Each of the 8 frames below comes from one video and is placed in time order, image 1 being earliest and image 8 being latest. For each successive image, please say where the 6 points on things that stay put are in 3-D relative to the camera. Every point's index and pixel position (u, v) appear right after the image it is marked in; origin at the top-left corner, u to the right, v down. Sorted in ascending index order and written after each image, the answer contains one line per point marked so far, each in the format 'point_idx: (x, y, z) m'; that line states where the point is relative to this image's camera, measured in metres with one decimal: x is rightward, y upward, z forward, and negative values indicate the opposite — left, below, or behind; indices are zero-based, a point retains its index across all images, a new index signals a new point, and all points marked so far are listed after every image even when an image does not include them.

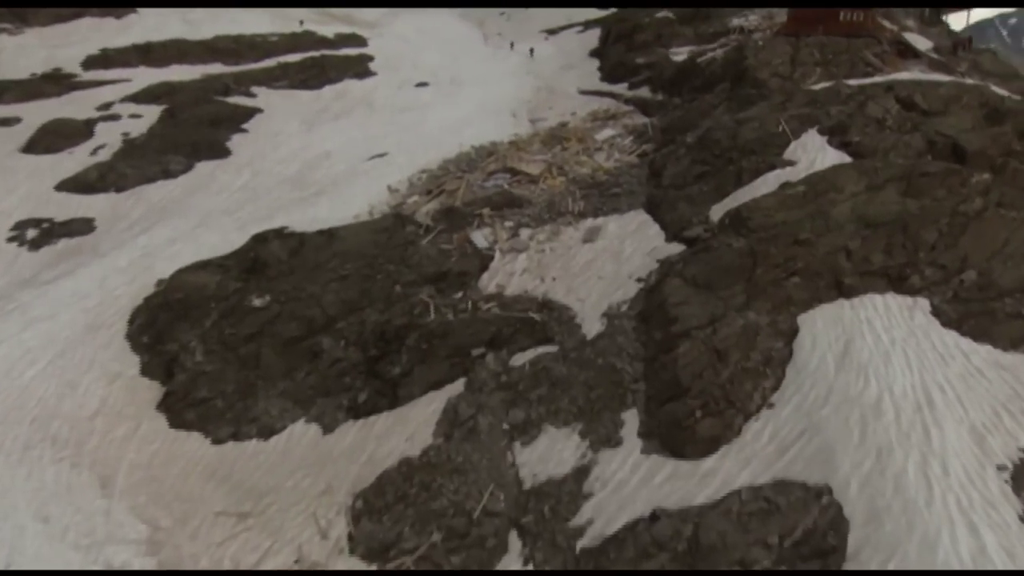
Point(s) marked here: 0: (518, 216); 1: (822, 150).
0: (+0.1, +1.6, +19.4) m
1: (+6.5, +2.9, +18.4) m
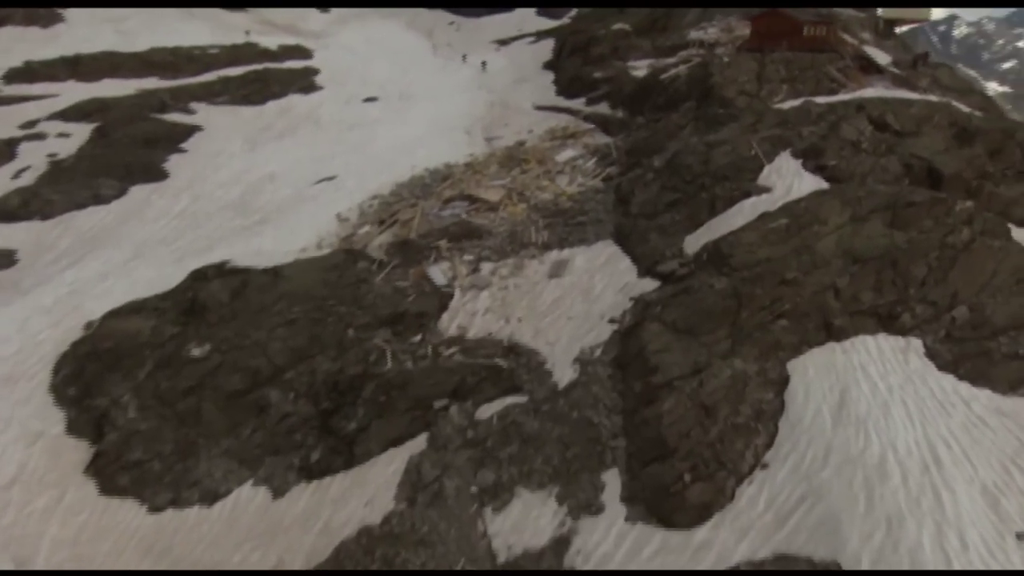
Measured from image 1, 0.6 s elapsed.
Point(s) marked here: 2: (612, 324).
0: (-0.7, +0.9, +18.2) m
1: (+5.7, +2.2, +17.6) m
2: (+1.7, -0.6, +15.3) m
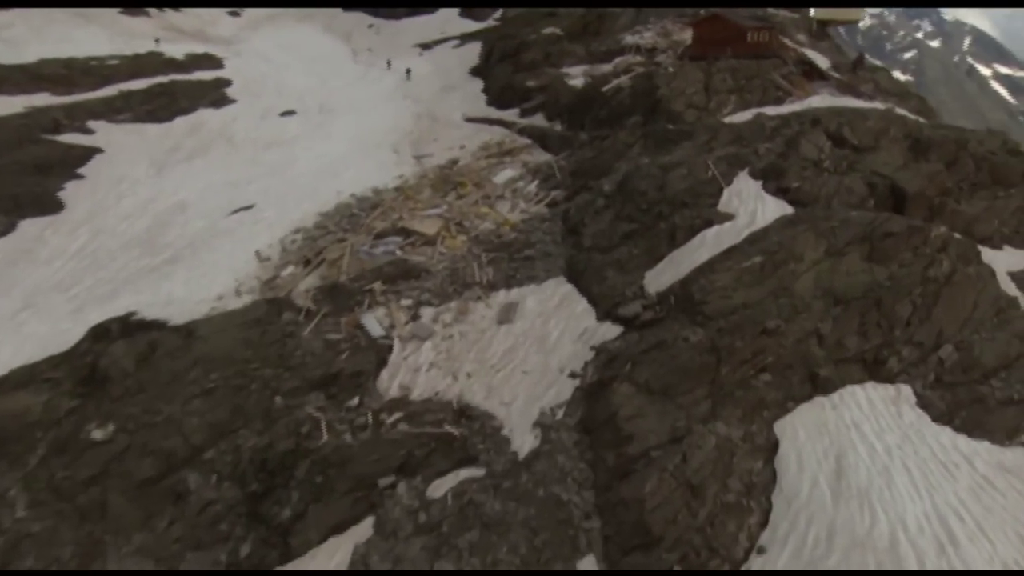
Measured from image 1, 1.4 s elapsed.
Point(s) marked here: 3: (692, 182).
0: (-1.8, 0.0, +16.5) m
1: (+4.6, +1.6, +16.3) m
2: (+1.0, -1.4, +13.7) m
3: (+3.4, +2.0, +16.7) m
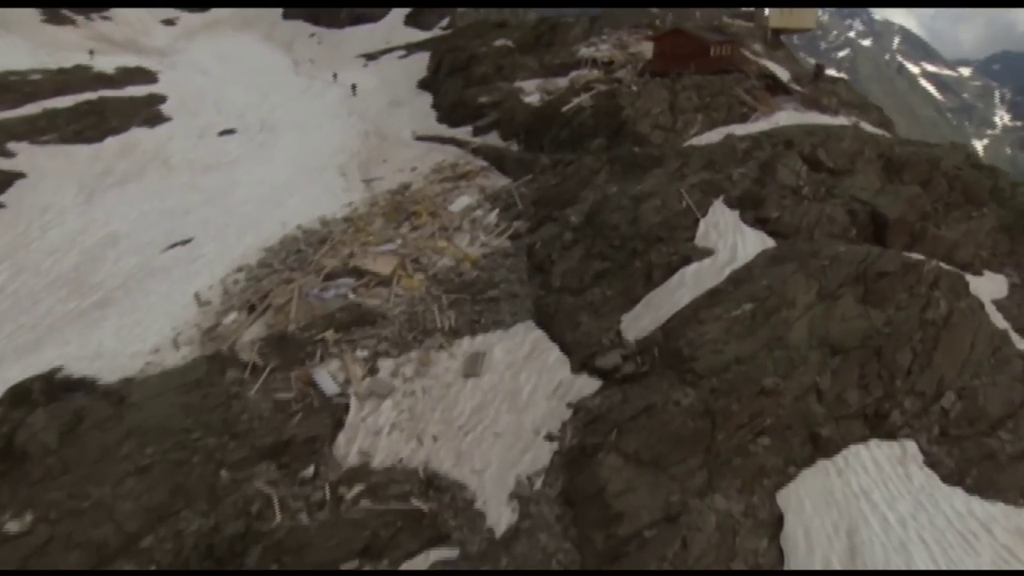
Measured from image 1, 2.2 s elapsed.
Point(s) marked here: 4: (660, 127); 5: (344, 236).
0: (-2.4, -0.9, +15.1) m
1: (+4.0, +0.9, +15.4) m
2: (+0.6, -2.2, +12.6) m
3: (+2.8, +1.3, +15.7) m
4: (+3.3, +3.5, +19.3) m
5: (-3.6, +1.1, +18.9) m
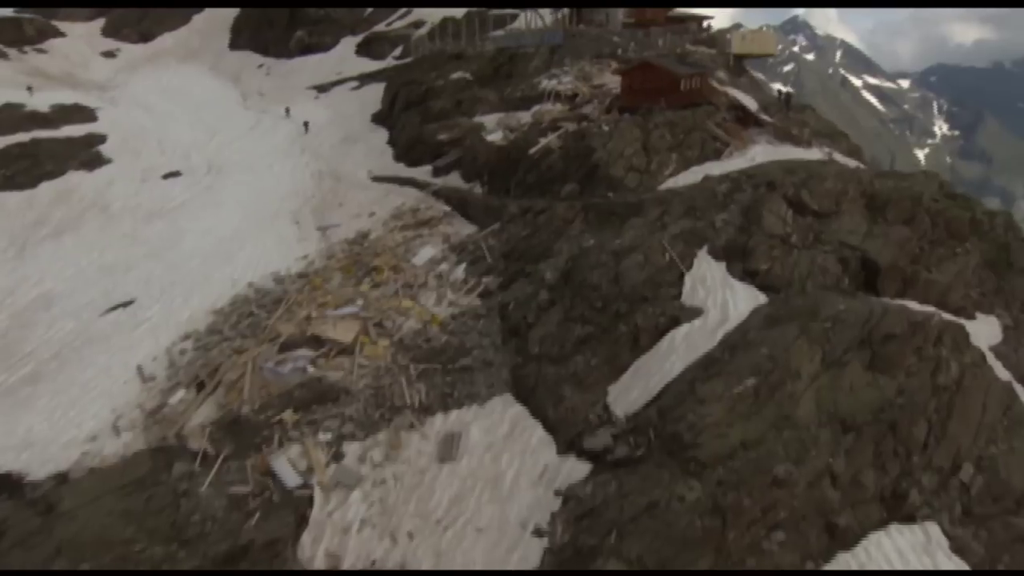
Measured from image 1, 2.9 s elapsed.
0: (-2.7, -2.0, +13.7) m
1: (+3.5, 0.0, +14.3) m
2: (+0.4, -3.2, +11.3) m
3: (+2.3, +0.3, +14.6) m
4: (+2.5, +2.5, +18.3) m
5: (-4.2, -0.1, +17.6) m
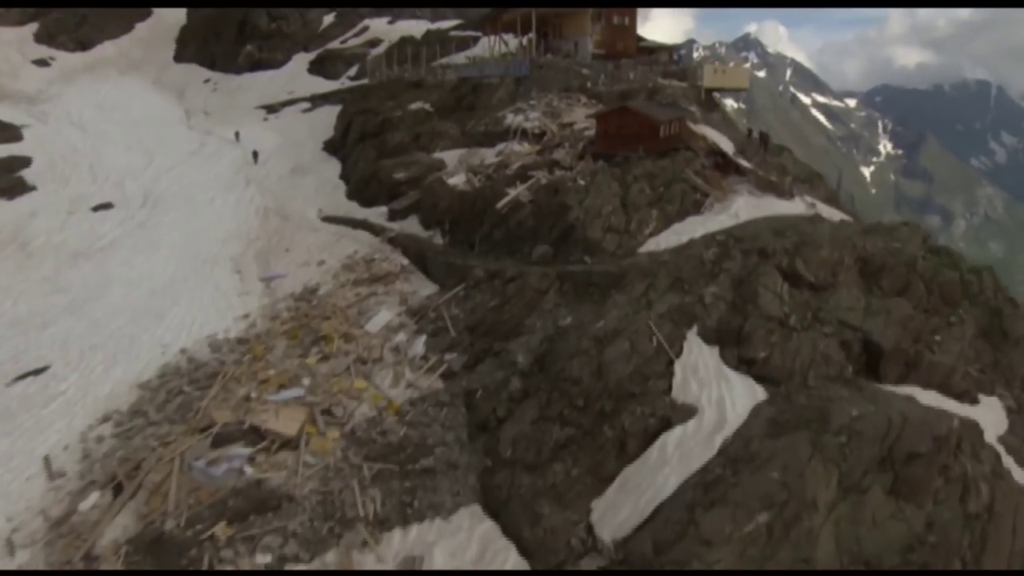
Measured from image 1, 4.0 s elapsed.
0: (-3.1, -3.3, +11.8) m
1: (+3.1, -1.4, +12.8) m
2: (0.0, -4.5, +9.6) m
3: (+1.8, -1.0, +13.0) m
4: (+1.9, +1.1, +16.7) m
5: (-4.8, -1.4, +15.6) m
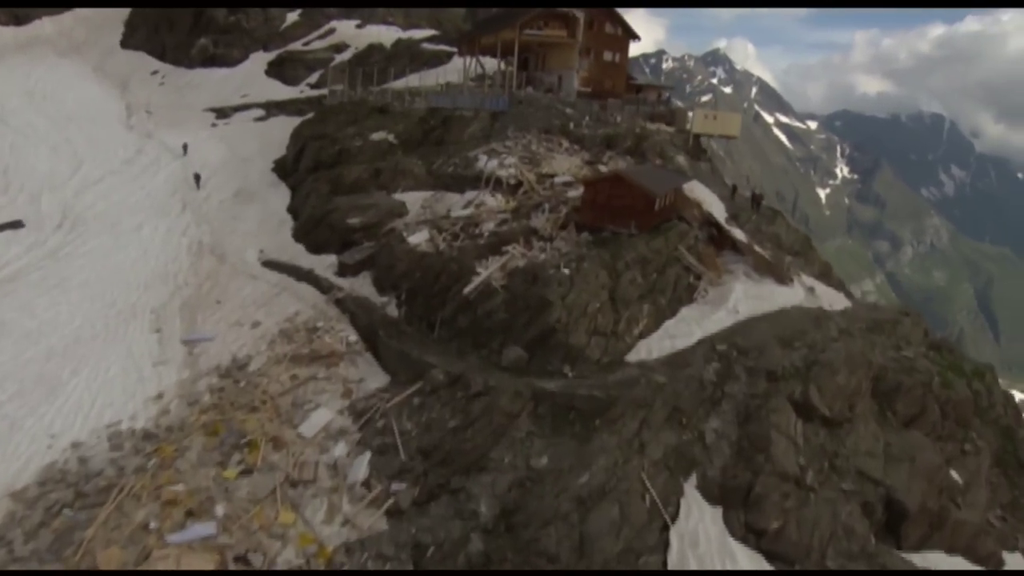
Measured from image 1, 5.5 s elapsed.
0: (-3.7, -4.8, +9.2) m
1: (+2.6, -3.3, +10.5) m
2: (-0.5, -6.2, +7.1) m
3: (+1.4, -2.9, +10.6) m
4: (+1.4, -0.7, +14.3) m
5: (-5.4, -2.8, +12.8) m
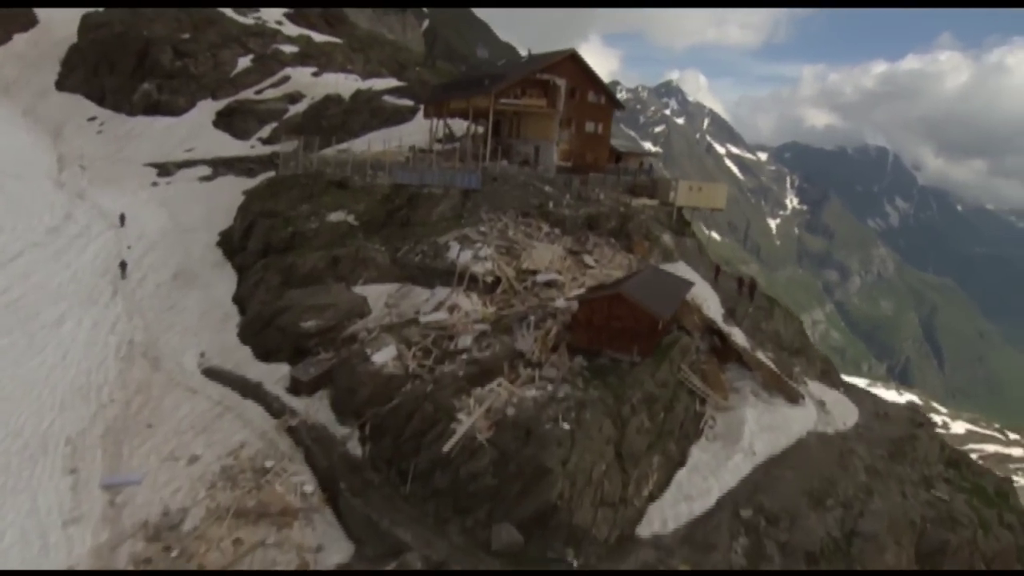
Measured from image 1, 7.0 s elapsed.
0: (-3.5, -6.8, +6.5) m
1: (+2.7, -5.4, +8.2) m
2: (-0.2, -8.2, +4.6) m
3: (+1.4, -5.0, +8.3) m
4: (+1.3, -2.9, +12.1) m
5: (-5.5, -4.9, +10.1) m
